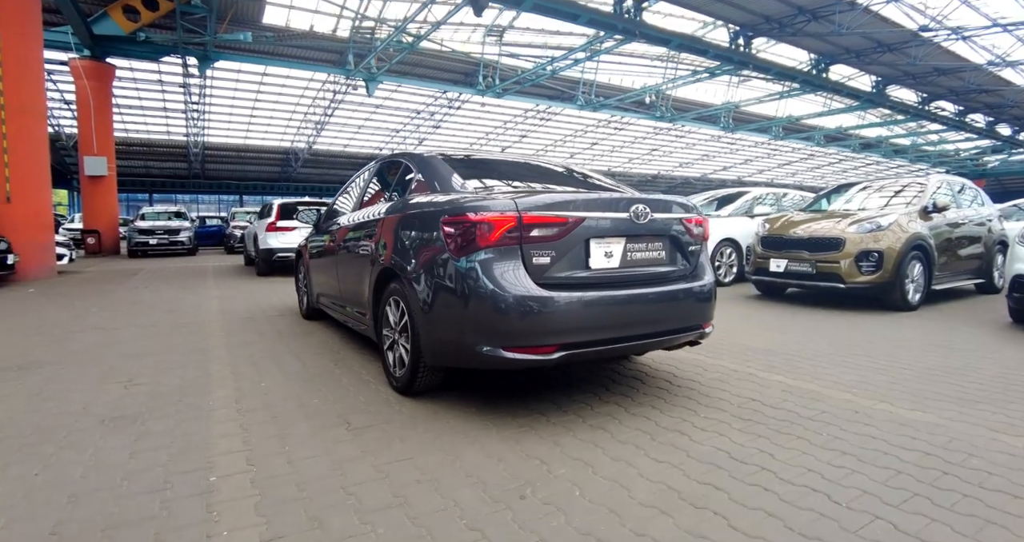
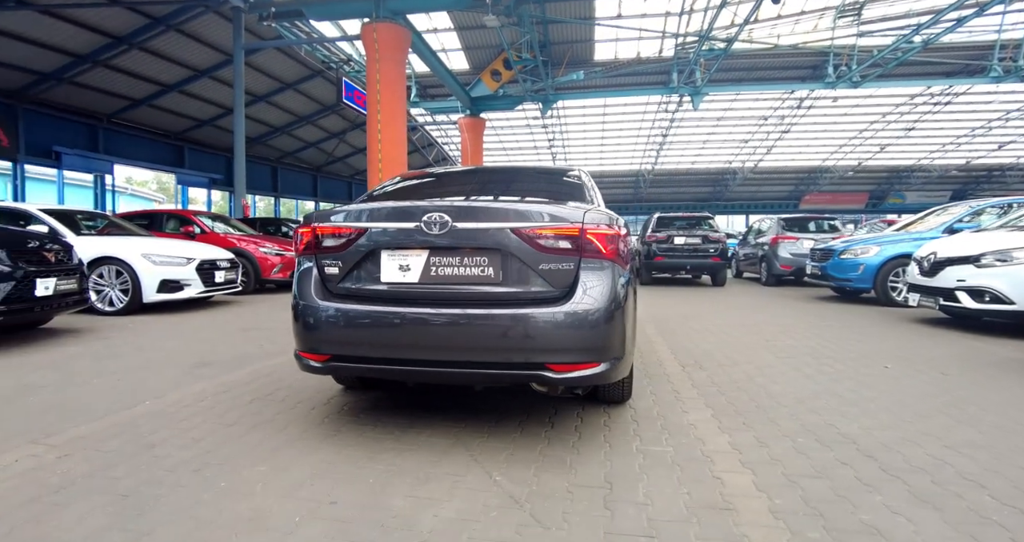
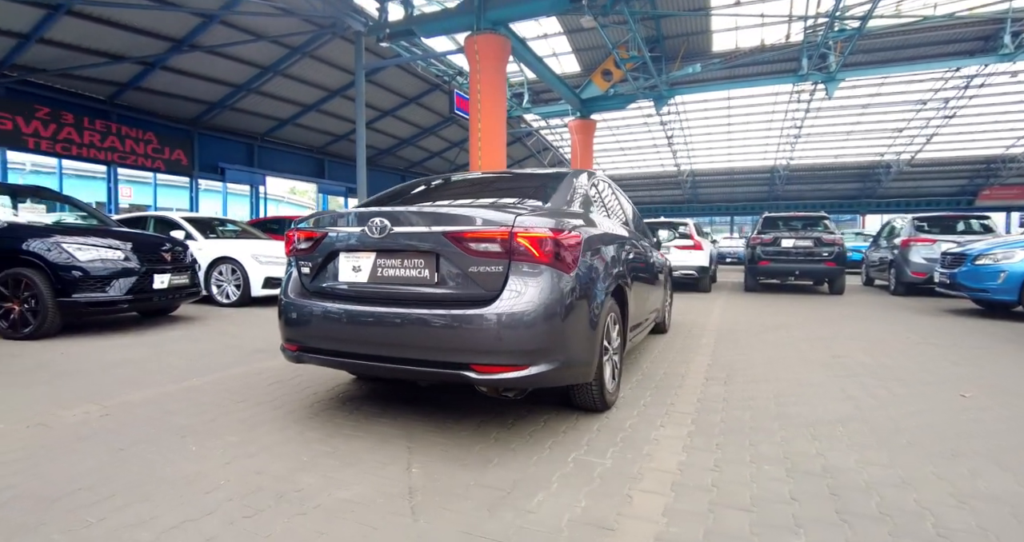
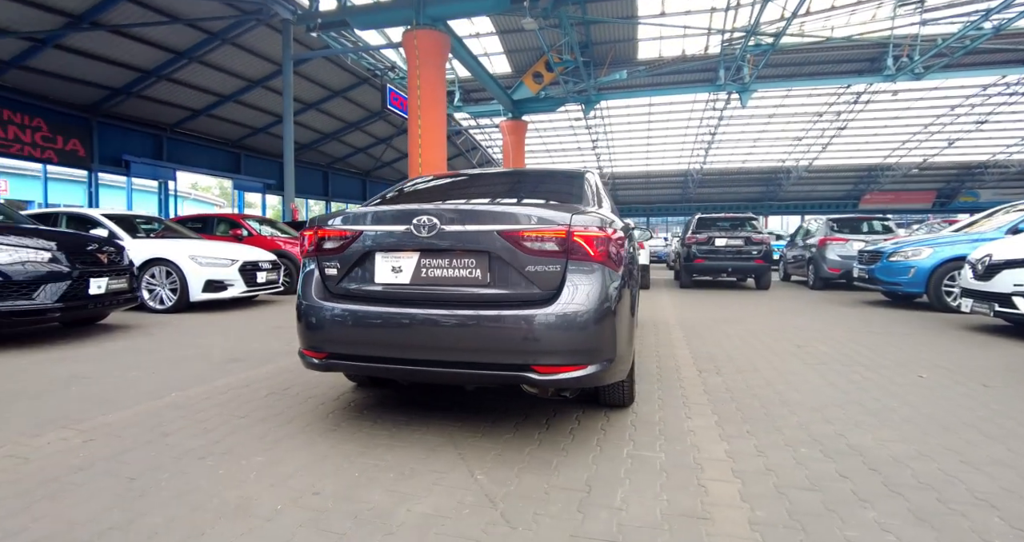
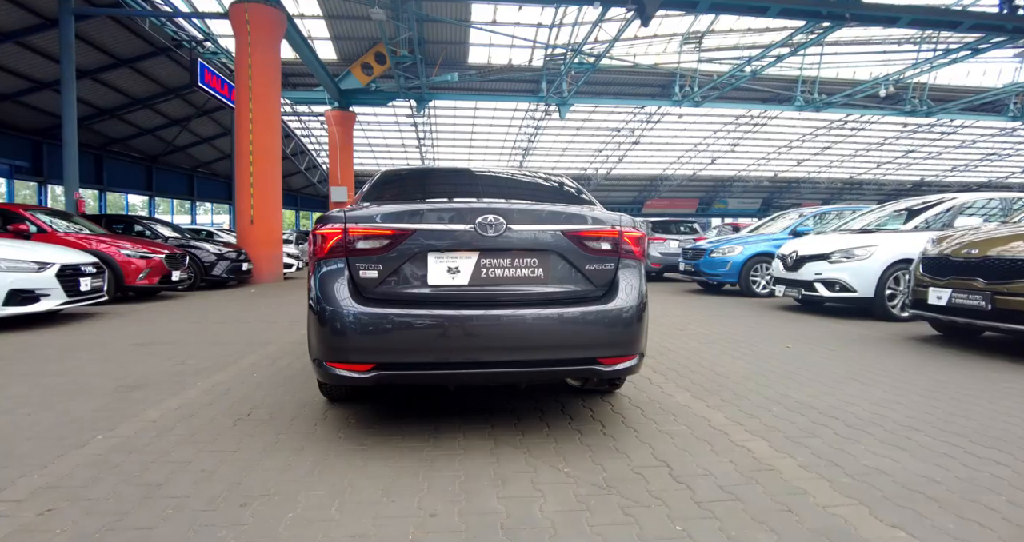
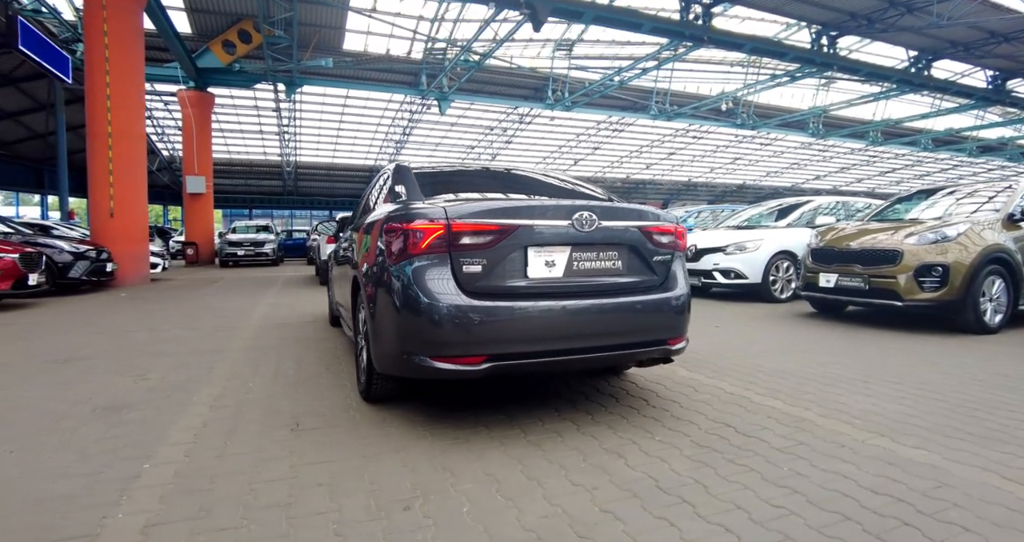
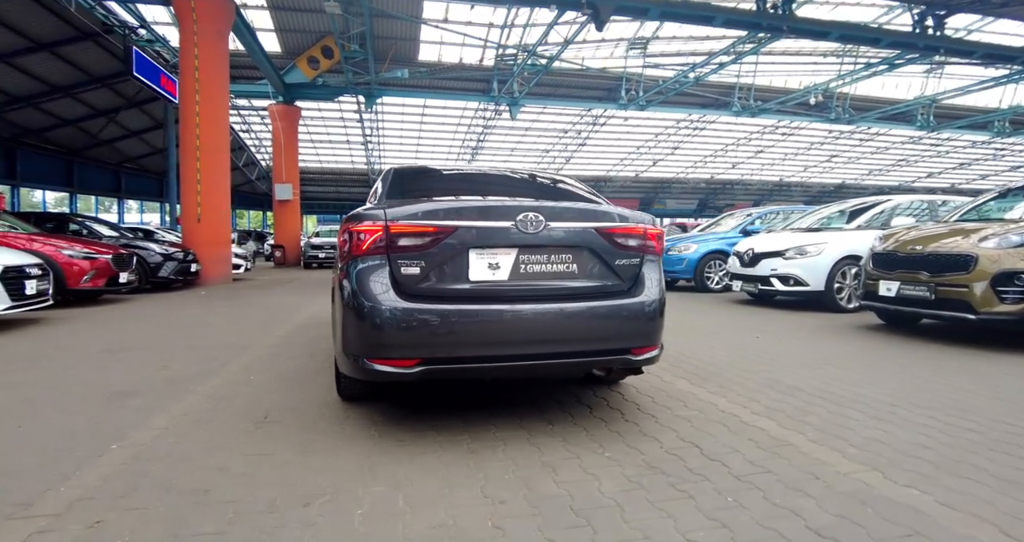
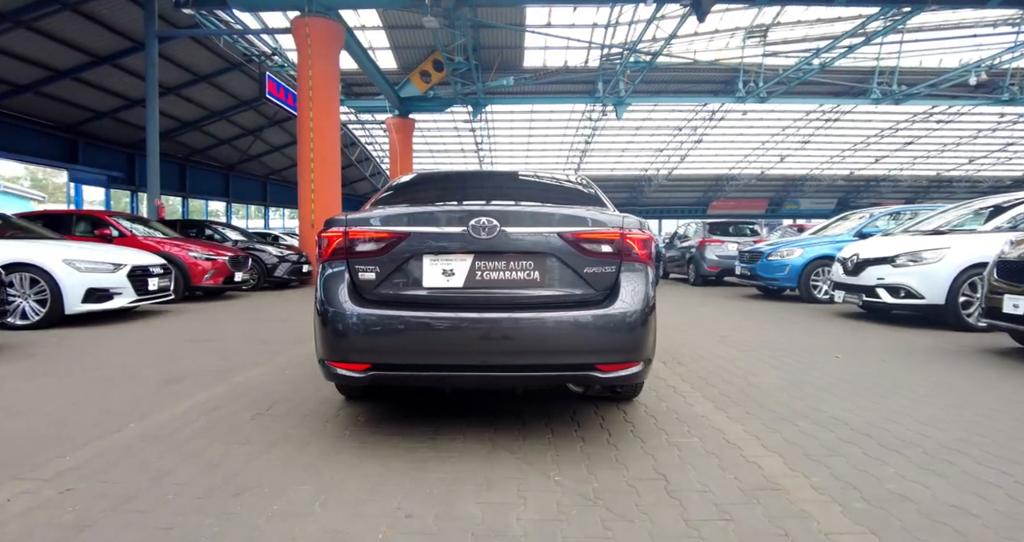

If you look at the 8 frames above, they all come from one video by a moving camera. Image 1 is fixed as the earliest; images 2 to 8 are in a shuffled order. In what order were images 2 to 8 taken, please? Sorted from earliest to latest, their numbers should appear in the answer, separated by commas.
6, 7, 5, 8, 2, 4, 3
